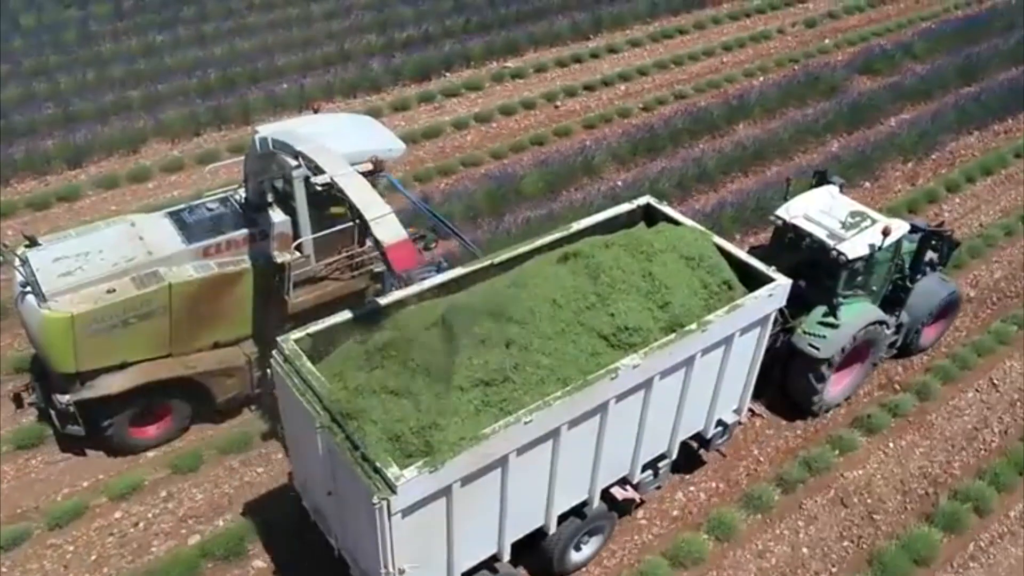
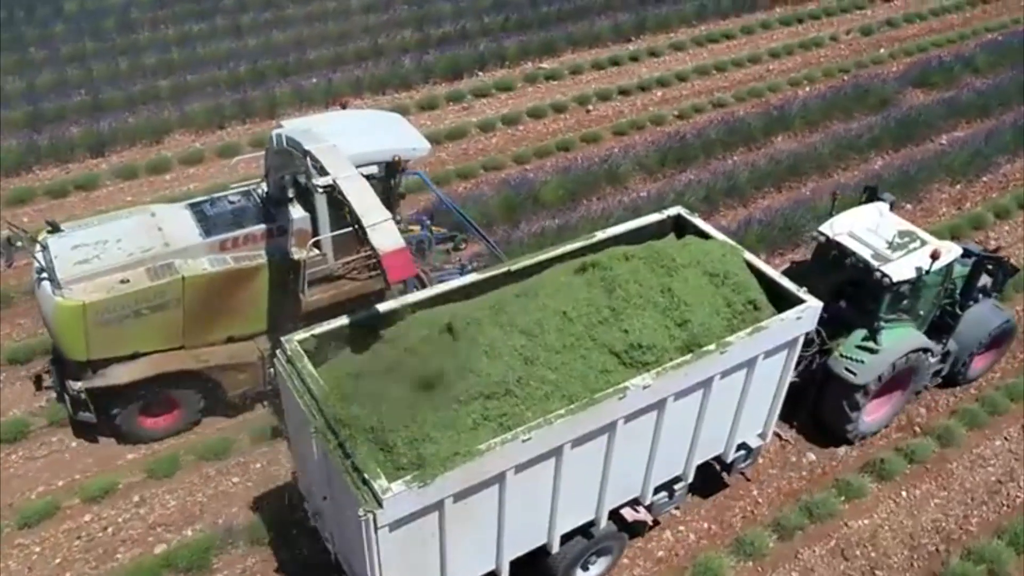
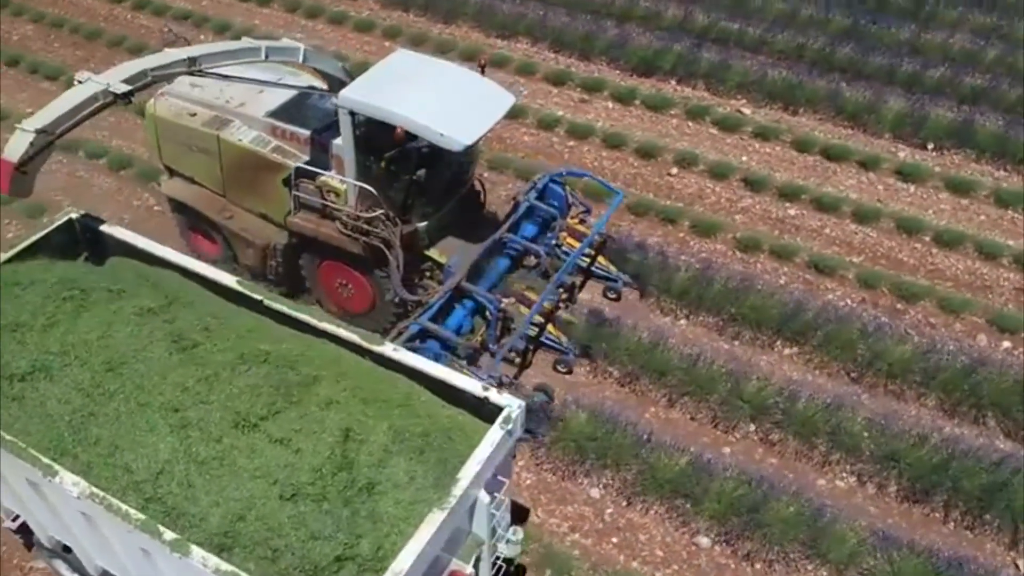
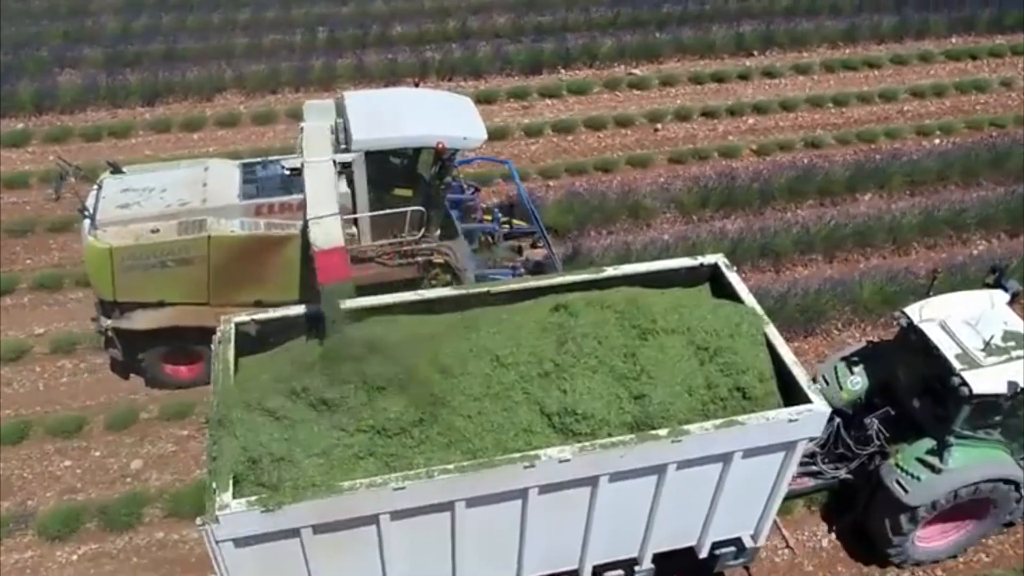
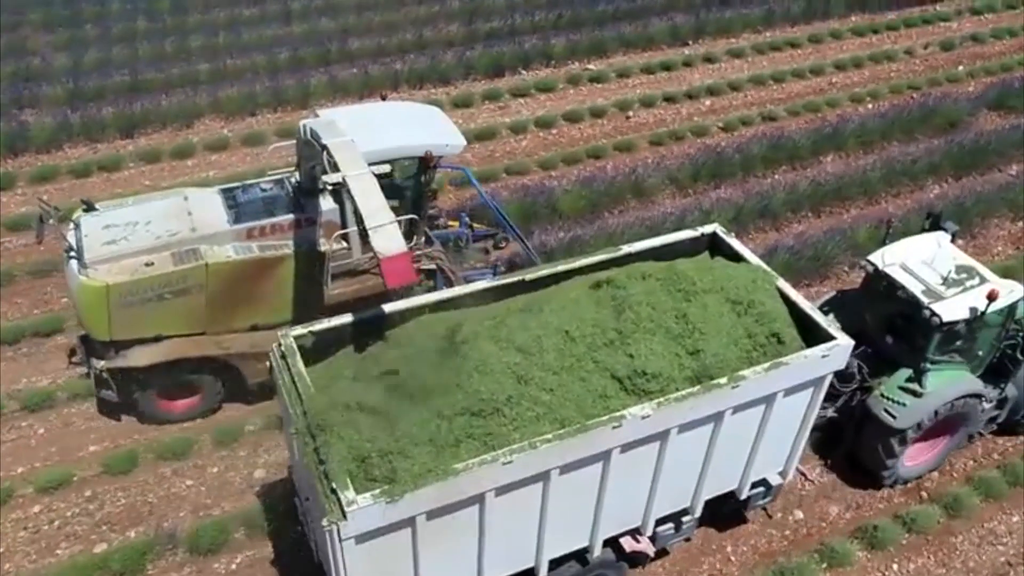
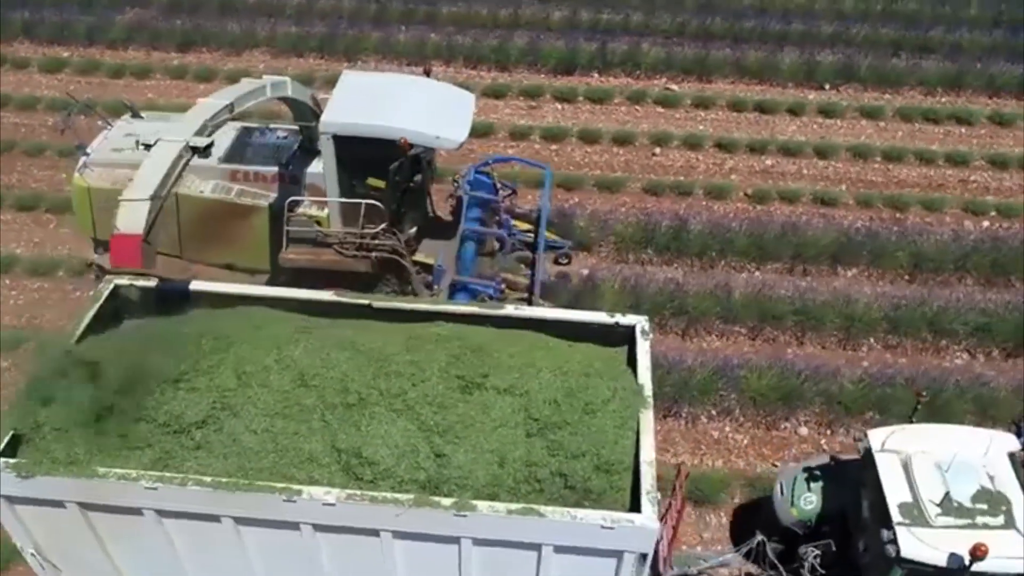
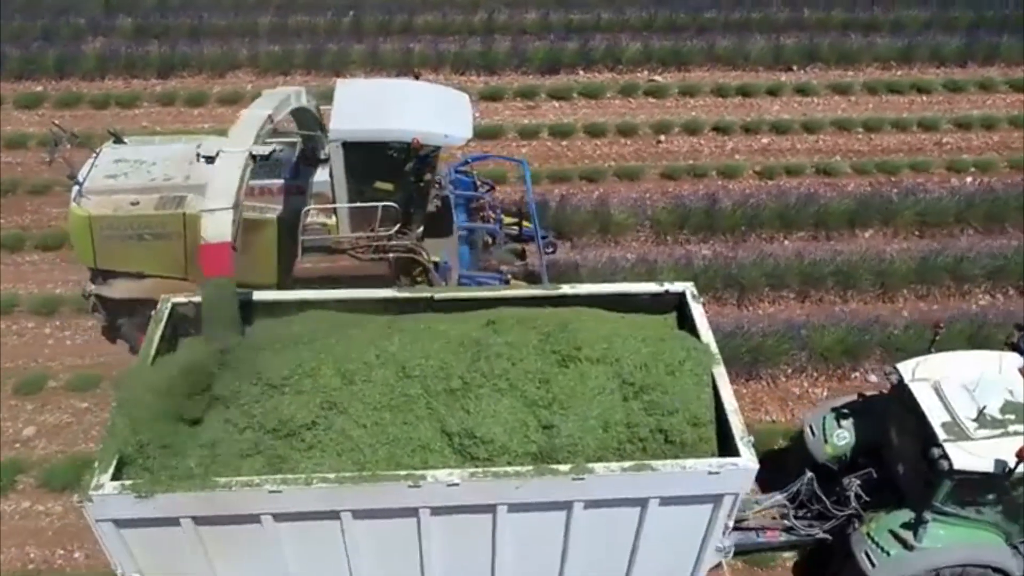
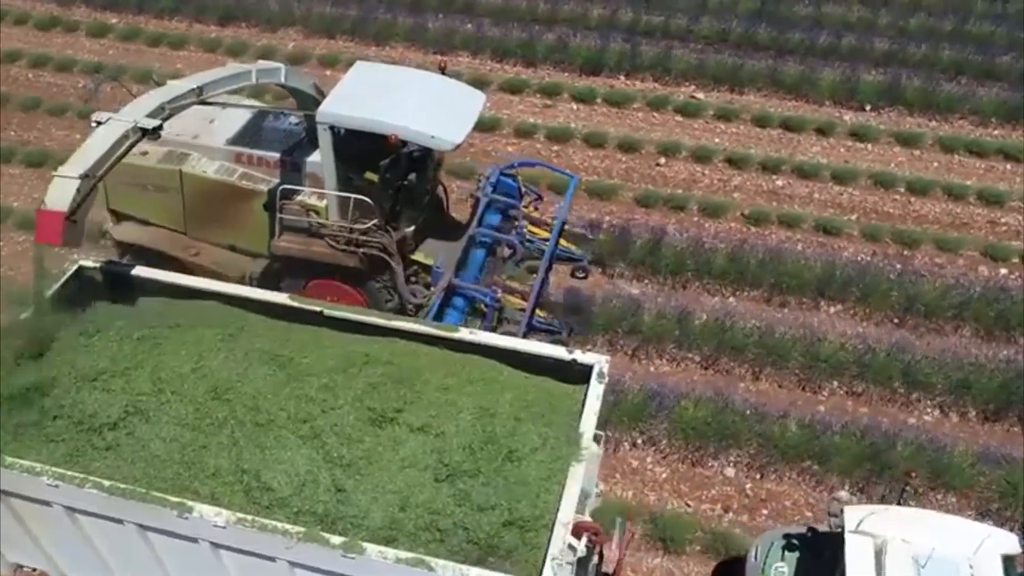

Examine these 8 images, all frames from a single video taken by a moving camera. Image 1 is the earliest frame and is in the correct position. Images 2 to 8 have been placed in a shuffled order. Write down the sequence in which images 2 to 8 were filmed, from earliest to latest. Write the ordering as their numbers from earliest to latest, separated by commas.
2, 5, 4, 7, 6, 8, 3
